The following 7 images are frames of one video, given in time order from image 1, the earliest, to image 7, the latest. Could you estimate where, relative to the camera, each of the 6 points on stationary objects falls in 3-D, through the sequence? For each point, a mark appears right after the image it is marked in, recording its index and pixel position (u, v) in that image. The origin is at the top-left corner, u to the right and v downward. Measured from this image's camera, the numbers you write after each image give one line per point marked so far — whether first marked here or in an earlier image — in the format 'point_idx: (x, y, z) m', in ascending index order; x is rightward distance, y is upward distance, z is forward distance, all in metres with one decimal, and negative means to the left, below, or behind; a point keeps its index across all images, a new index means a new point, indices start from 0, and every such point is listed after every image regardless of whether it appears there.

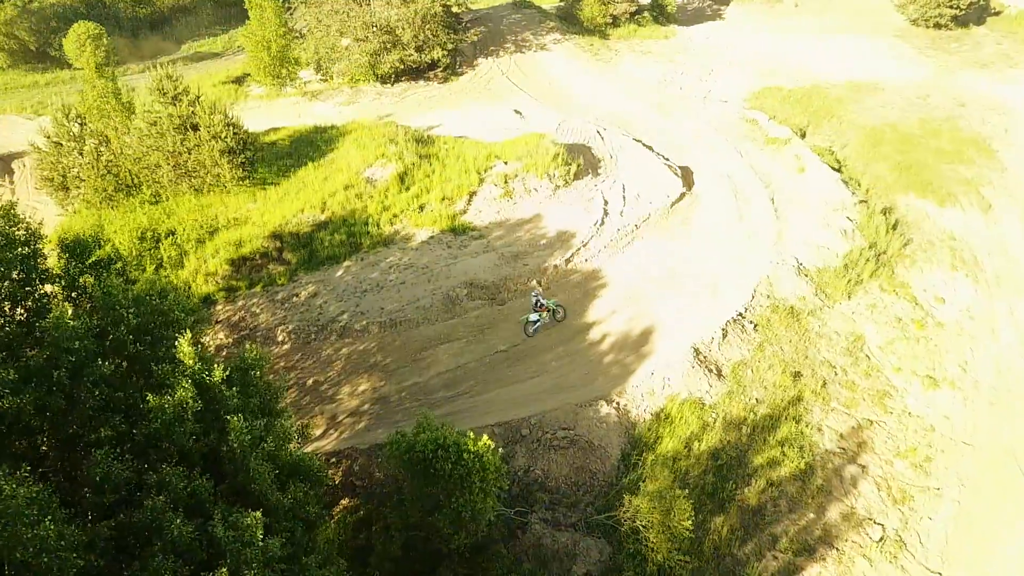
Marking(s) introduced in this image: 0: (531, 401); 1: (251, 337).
0: (+0.4, -2.3, +16.5) m
1: (-6.0, -1.1, +19.0) m
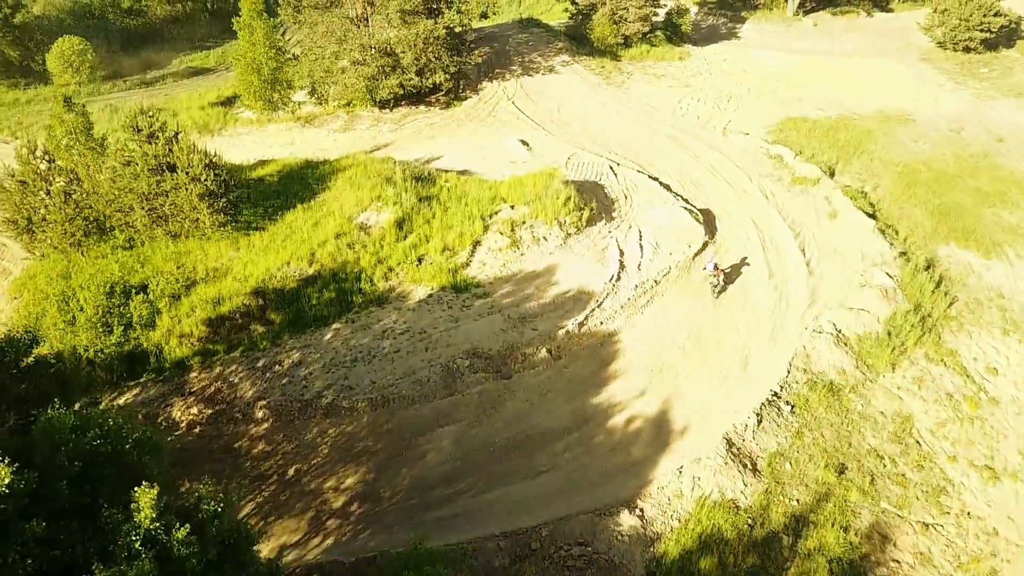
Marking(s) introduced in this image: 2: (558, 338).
0: (+0.5, -3.8, +14.5) m
1: (-5.9, -2.6, +16.9) m
2: (+1.0, -1.1, +18.2) m
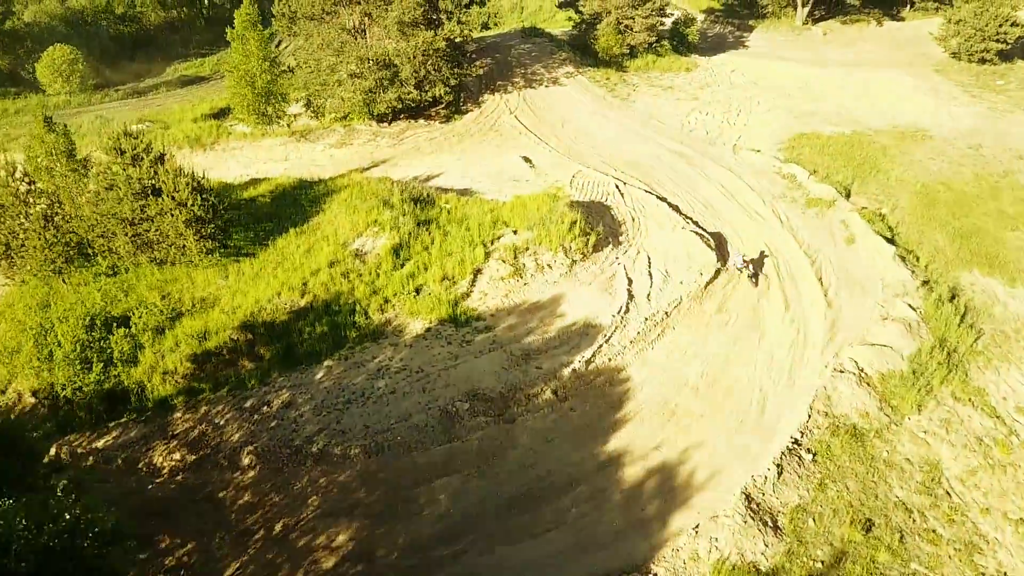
0: (+0.6, -4.6, +13.4) m
1: (-5.8, -3.3, +15.9) m
2: (+1.1, -1.9, +17.2) m
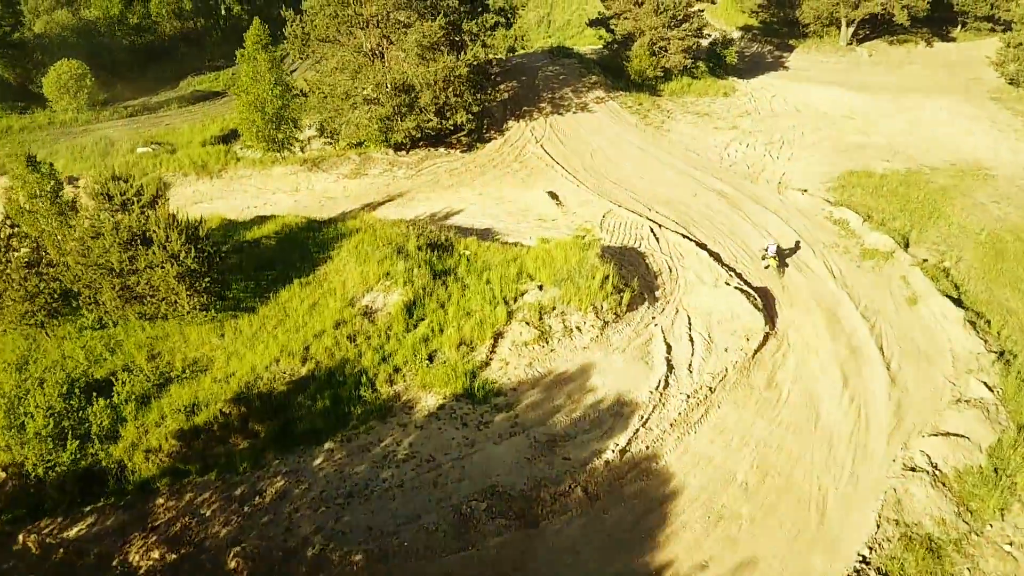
0: (+0.9, -6.0, +11.4) m
1: (-5.4, -4.7, +14.0) m
2: (+1.5, -3.4, +15.1) m
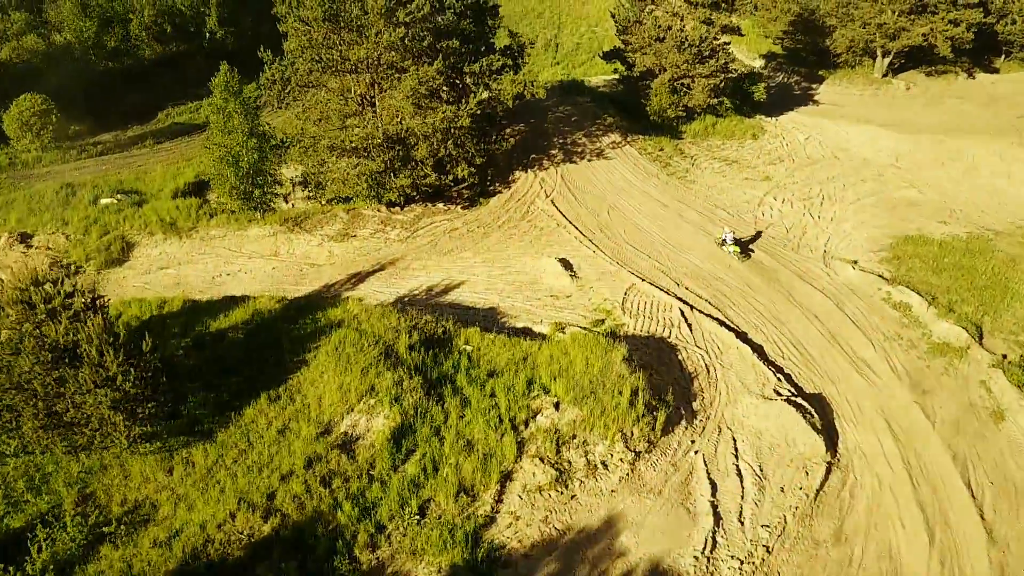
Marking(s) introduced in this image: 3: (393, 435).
0: (+1.0, -8.3, +8.1) m
1: (-5.2, -7.0, +10.7) m
2: (+1.7, -5.7, +11.8) m
3: (-2.2, -2.7, +15.3) m
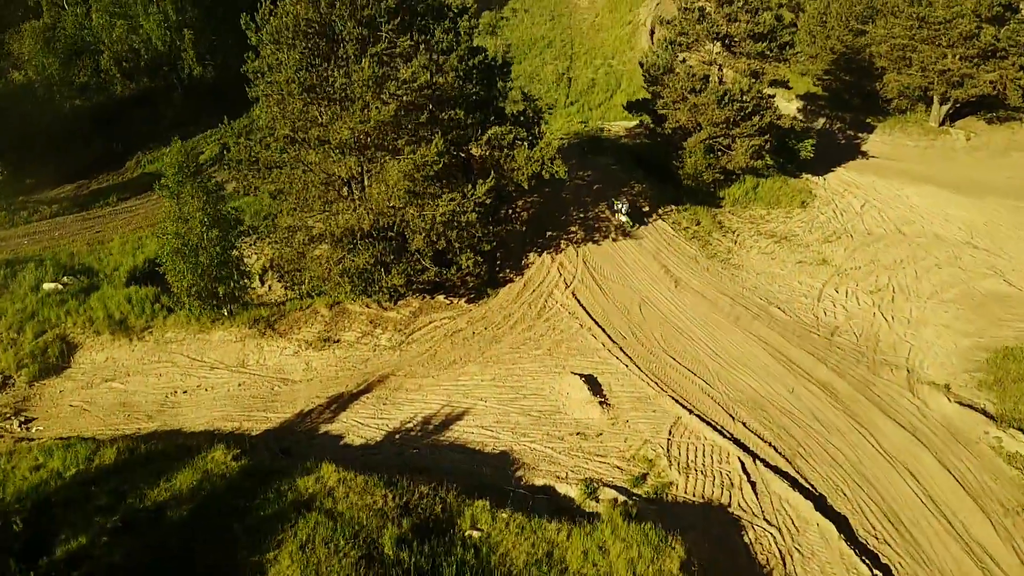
0: (+1.3, -11.3, +3.9) m
1: (-4.9, -9.9, +6.6) m
2: (+2.0, -8.6, +7.7) m
3: (-1.8, -5.7, +11.1) m
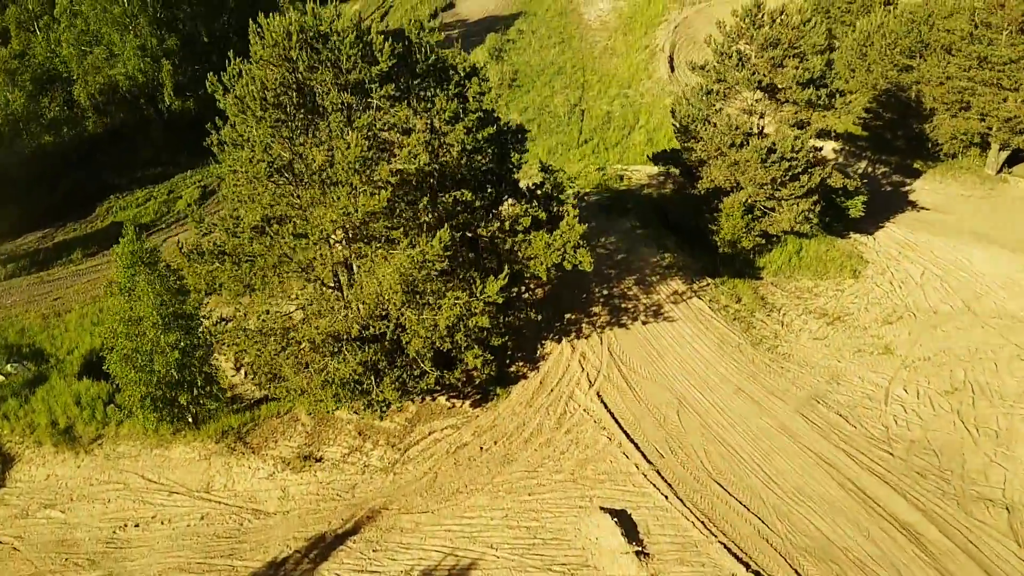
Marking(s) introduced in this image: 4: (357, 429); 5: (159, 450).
0: (+1.6, -13.6, +0.6) m
1: (-4.6, -12.2, +3.2) m
2: (+2.3, -10.9, +4.3) m
3: (-1.5, -8.0, +7.8) m
4: (-3.4, -3.1, +18.3) m
5: (-7.7, -3.3, +18.2) m
